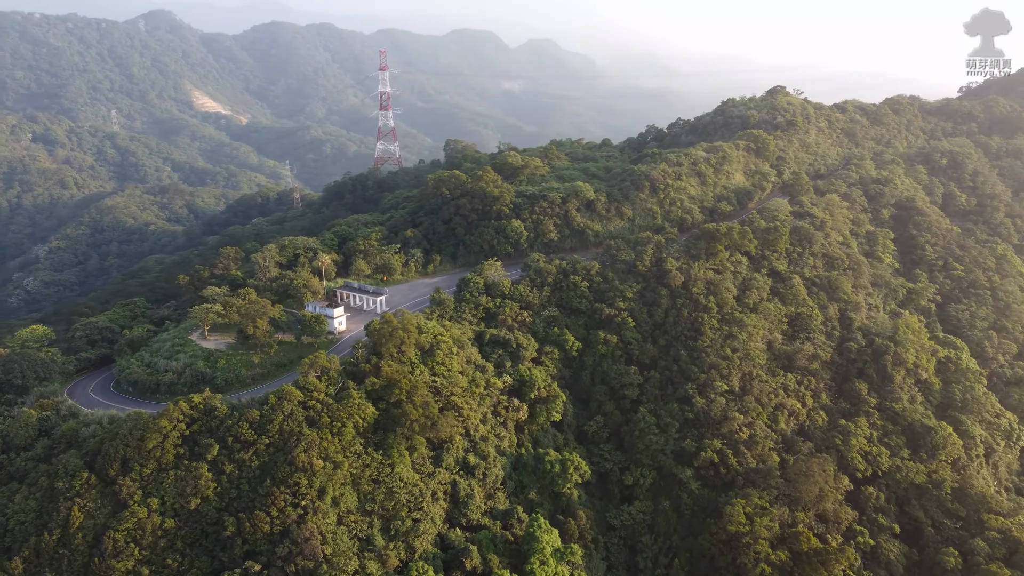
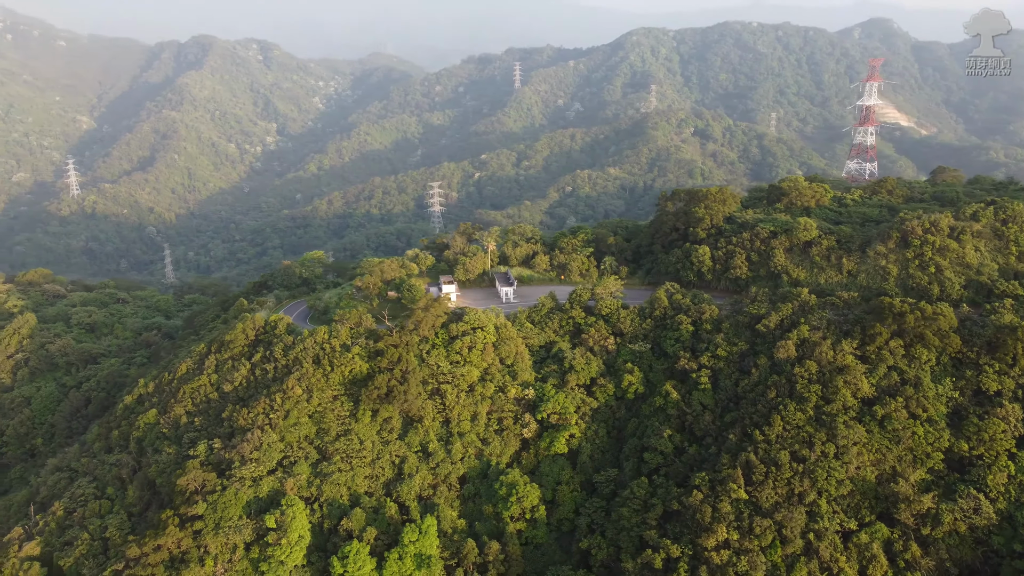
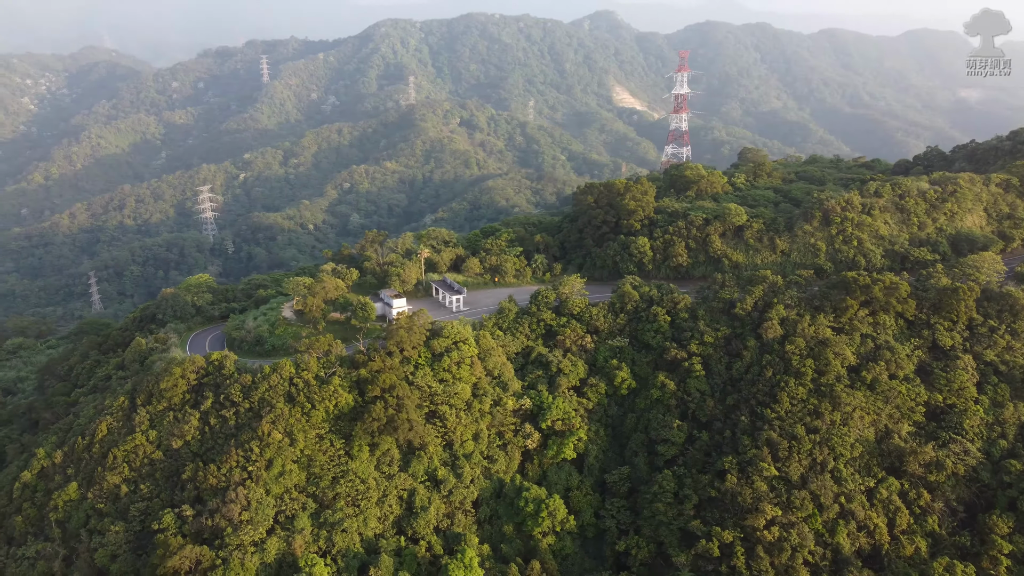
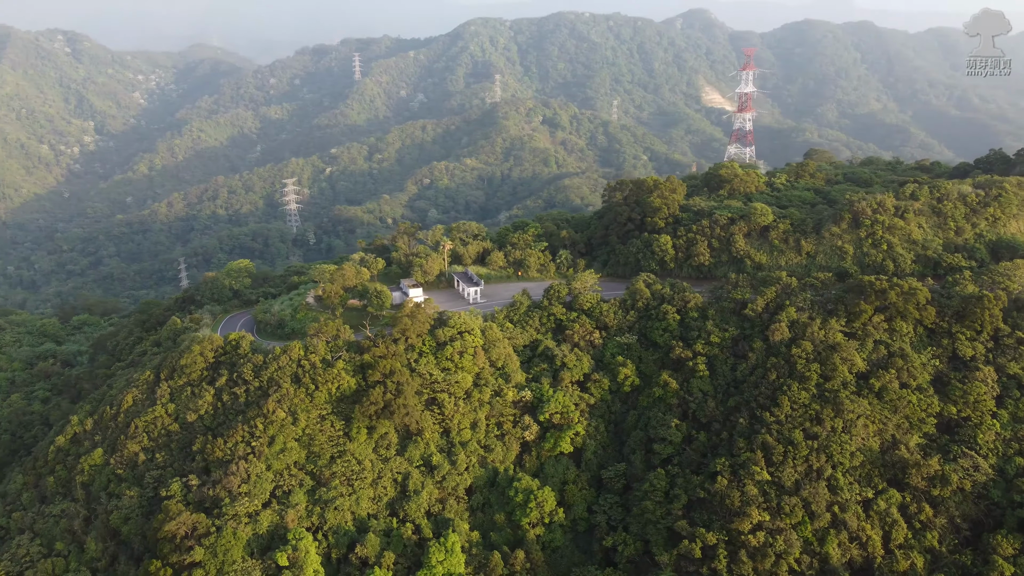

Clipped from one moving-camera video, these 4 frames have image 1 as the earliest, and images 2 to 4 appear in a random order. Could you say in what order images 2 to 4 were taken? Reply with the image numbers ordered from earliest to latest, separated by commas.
3, 4, 2
